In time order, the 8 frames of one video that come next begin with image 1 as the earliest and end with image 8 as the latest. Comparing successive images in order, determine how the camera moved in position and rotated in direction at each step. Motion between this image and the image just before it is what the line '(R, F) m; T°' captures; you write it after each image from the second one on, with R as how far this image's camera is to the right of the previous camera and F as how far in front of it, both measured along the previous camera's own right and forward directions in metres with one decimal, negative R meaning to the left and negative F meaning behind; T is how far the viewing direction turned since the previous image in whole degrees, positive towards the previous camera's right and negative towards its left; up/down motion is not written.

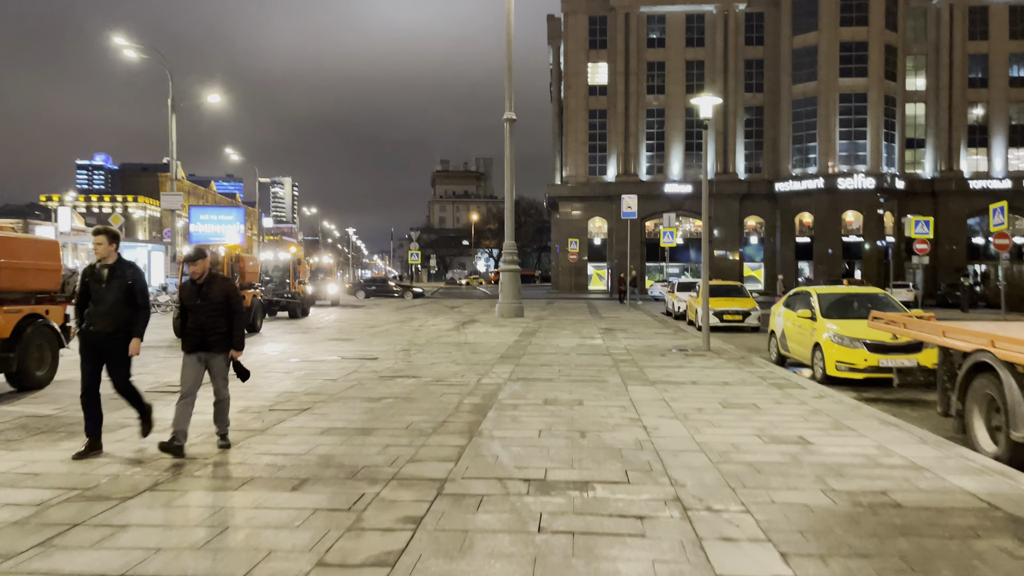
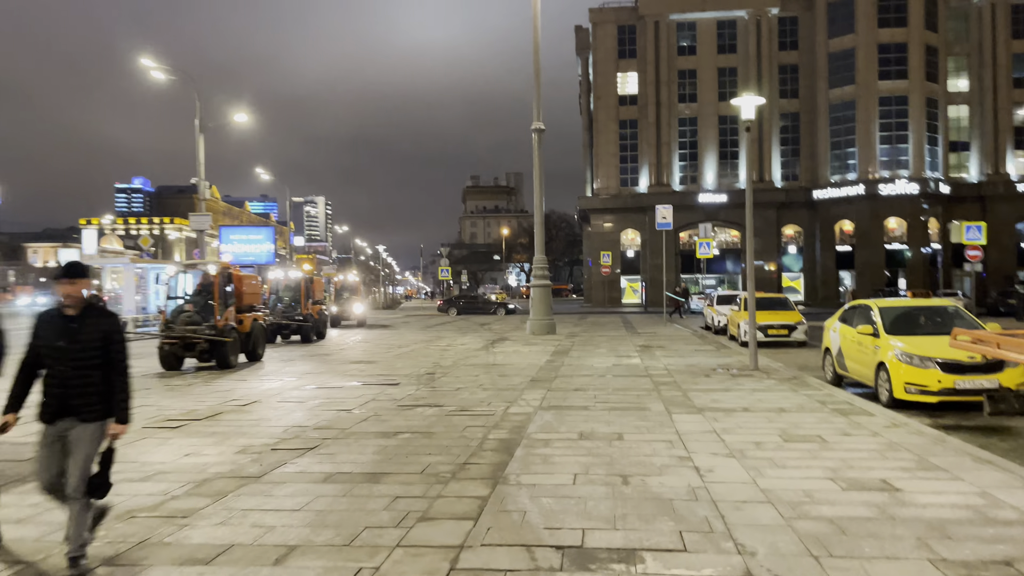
(0.0, +1.0) m; -2°
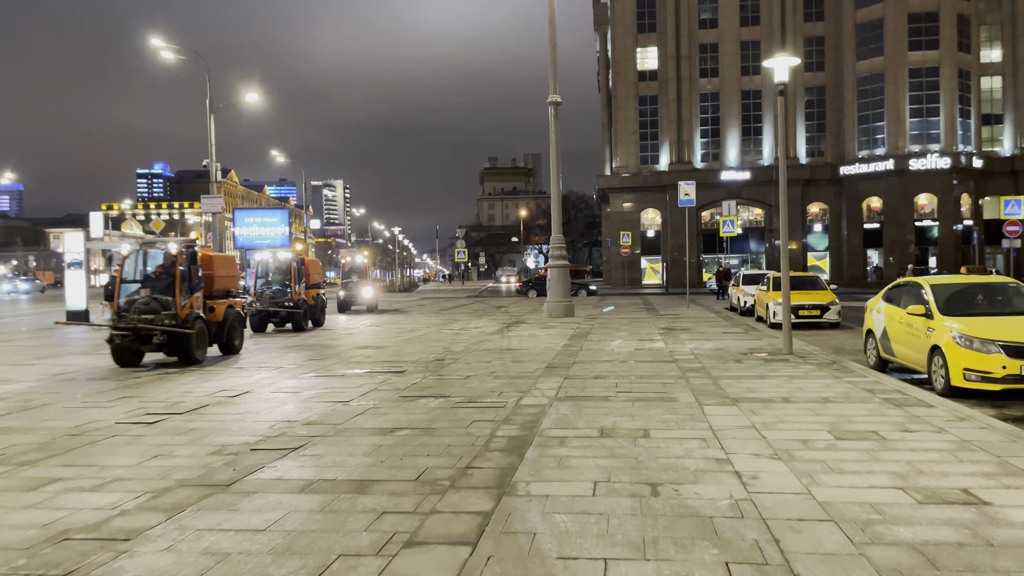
(+0.1, +1.0) m; -1°
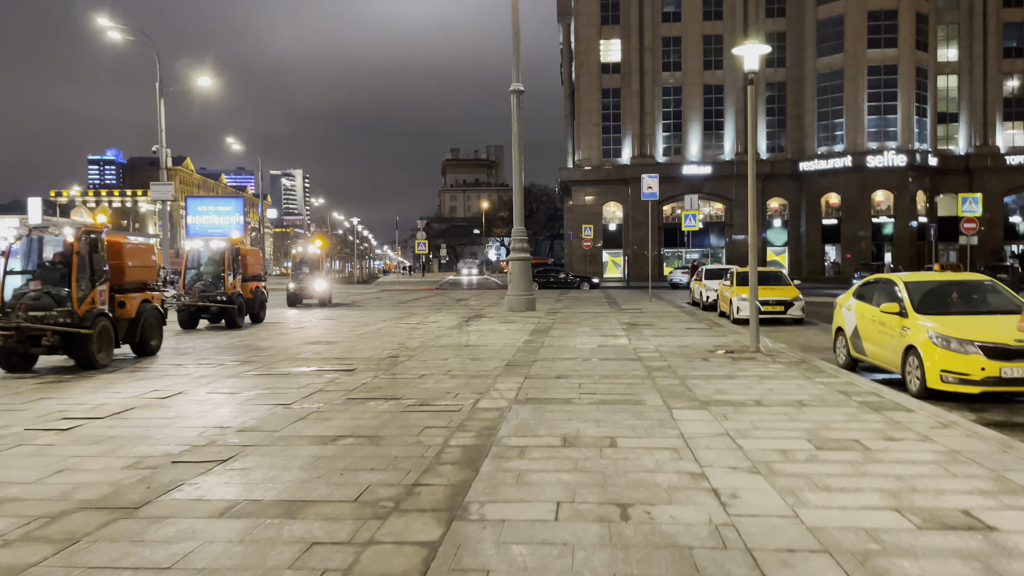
(0.0, +0.7) m; +3°
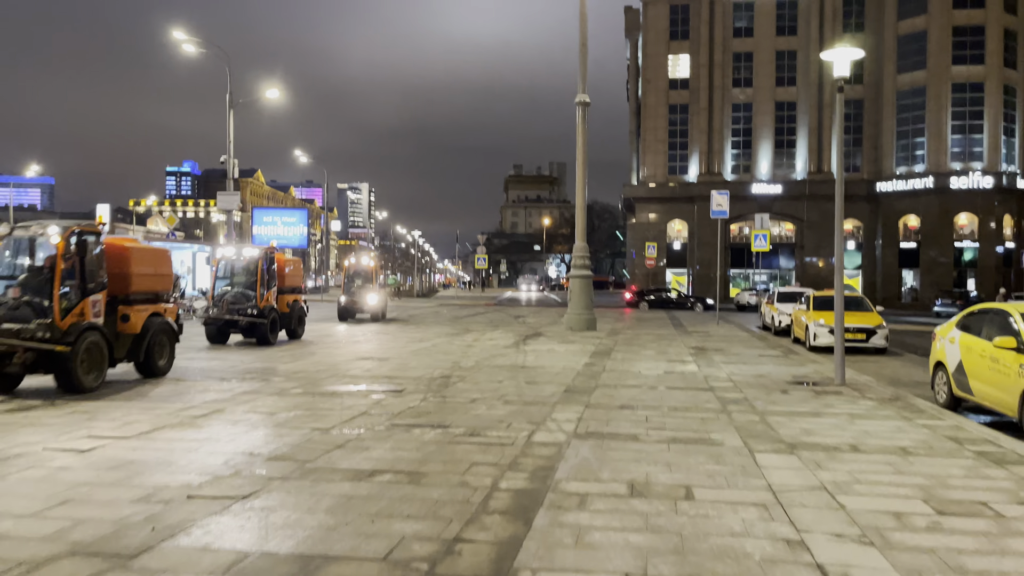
(0.0, +0.9) m; -4°
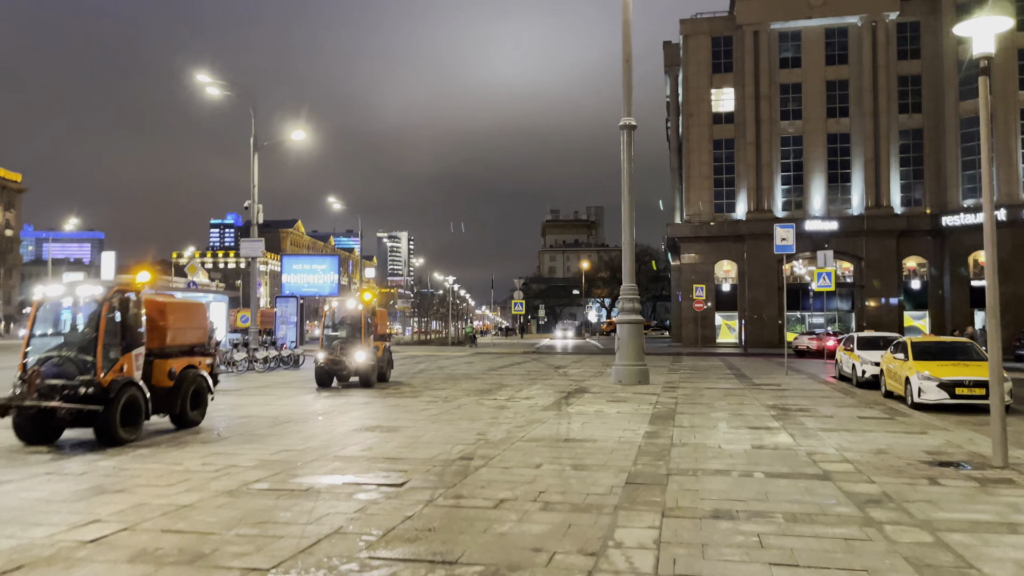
(0.0, +2.9) m; -3°
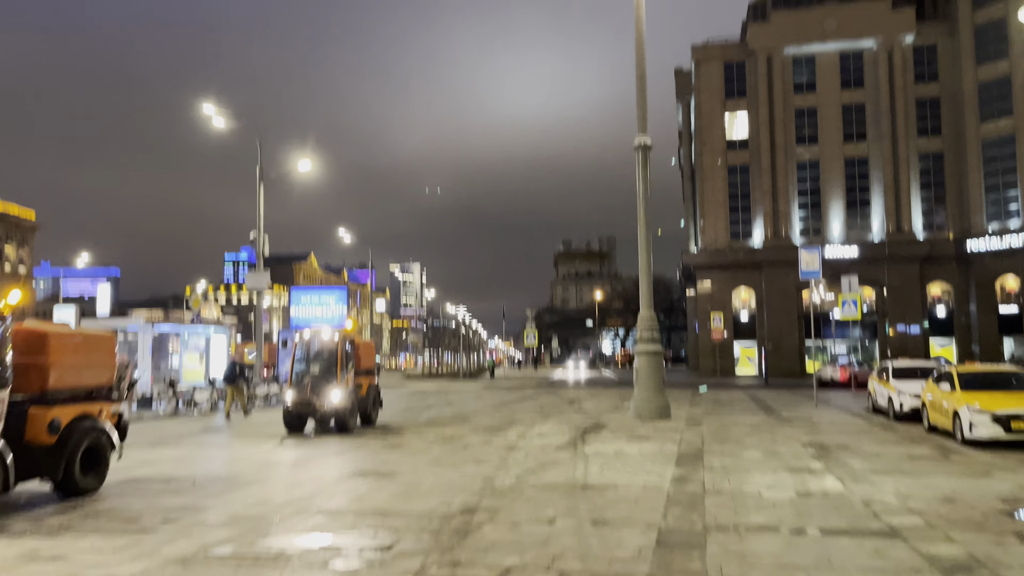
(+0.1, +1.2) m; -1°
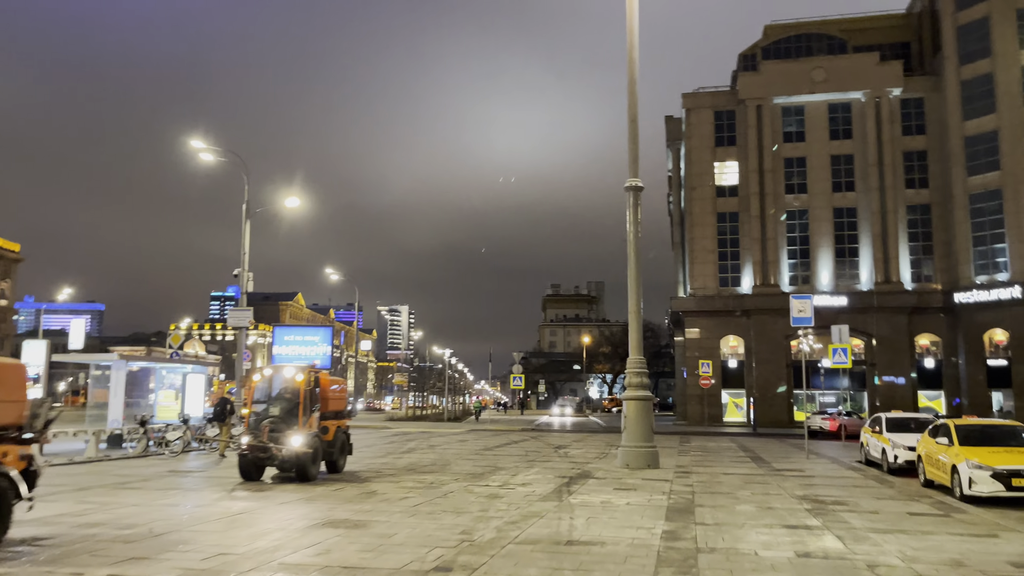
(0.0, +0.5) m; +1°
